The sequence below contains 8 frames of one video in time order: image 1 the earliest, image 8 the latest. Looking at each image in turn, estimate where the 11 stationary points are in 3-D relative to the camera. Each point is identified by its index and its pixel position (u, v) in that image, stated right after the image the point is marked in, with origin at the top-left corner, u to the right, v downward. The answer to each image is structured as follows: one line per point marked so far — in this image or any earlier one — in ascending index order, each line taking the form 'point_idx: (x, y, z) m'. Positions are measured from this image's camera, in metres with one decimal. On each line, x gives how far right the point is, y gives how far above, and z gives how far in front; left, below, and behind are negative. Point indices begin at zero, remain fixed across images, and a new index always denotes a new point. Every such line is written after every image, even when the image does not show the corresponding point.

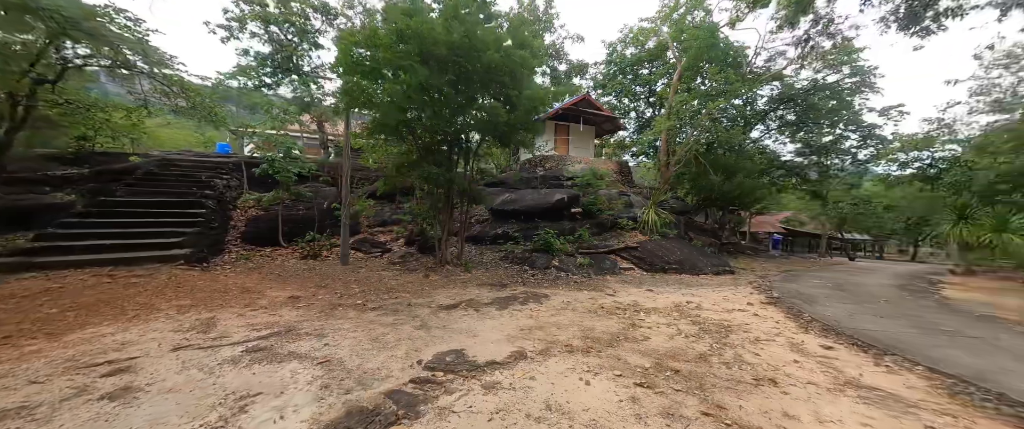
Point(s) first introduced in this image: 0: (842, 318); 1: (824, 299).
0: (+5.5, -1.7, +5.3) m
1: (+6.3, -1.7, +6.4) m
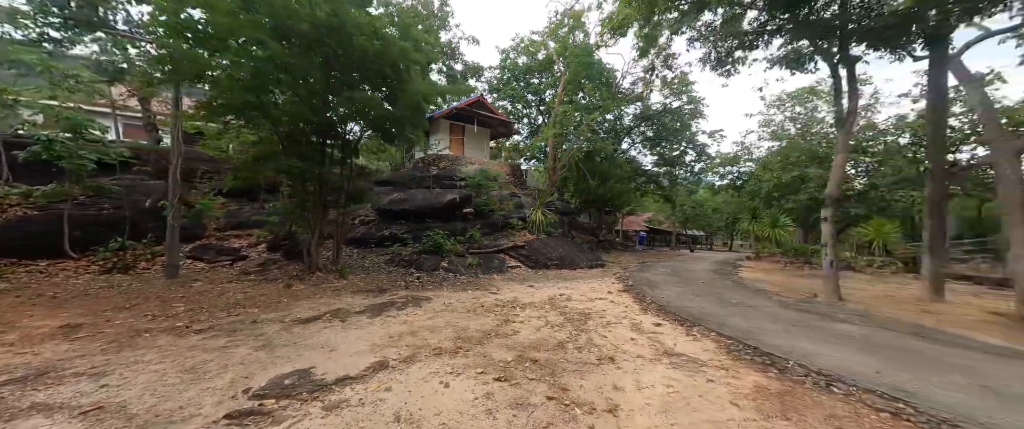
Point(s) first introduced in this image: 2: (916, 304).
0: (+3.2, -1.7, +6.3) m
1: (+3.7, -1.7, +7.7) m
2: (+7.5, -1.7, +6.0) m
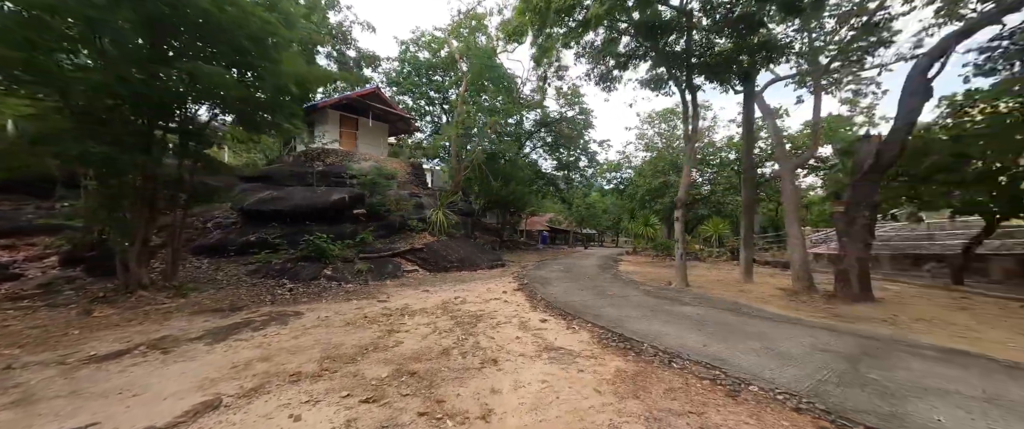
0: (+1.0, -1.7, +6.7) m
1: (+1.1, -1.7, +8.1) m
2: (+5.3, -1.7, +7.5) m
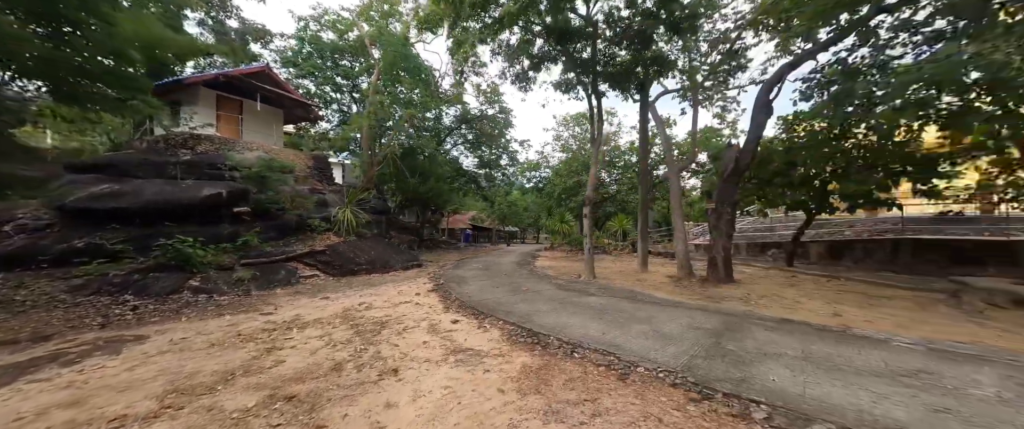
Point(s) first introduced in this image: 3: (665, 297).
0: (-0.8, -1.7, +6.5) m
1: (-1.0, -1.6, +8.0) m
2: (+3.2, -1.6, +8.3) m
3: (+2.9, -1.6, +6.0) m
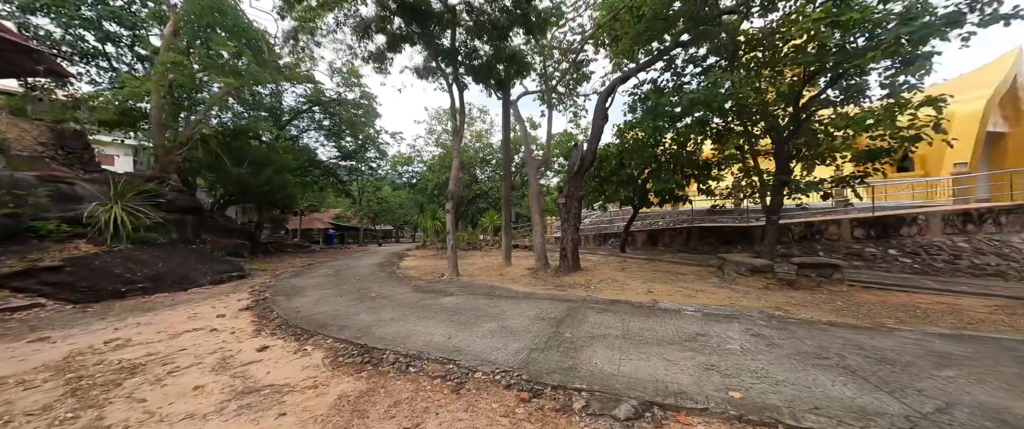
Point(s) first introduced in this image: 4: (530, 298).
0: (-3.5, -1.6, +5.3) m
1: (-4.2, -1.6, +6.5) m
2: (-0.4, -1.5, +8.3) m
3: (+0.2, -1.5, +6.1) m
4: (+0.3, -1.5, +5.5) m
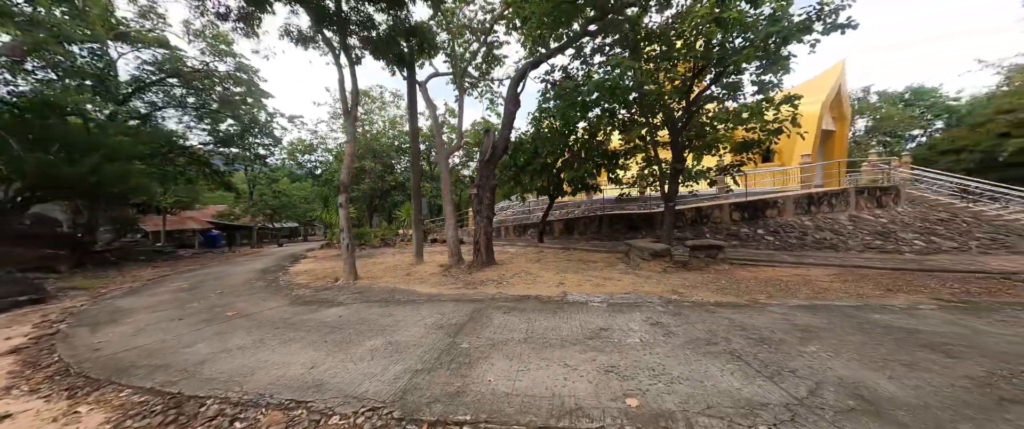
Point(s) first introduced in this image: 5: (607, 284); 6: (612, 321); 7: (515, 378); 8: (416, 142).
0: (-4.9, -1.6, +3.8) m
1: (-5.9, -1.5, +4.9) m
2: (-2.5, -1.3, +7.5) m
3: (-1.5, -1.3, +5.4) m
4: (-1.2, -1.3, +4.9) m
5: (+1.6, -1.2, +5.2) m
6: (+1.1, -1.2, +3.6) m
7: (0.0, -1.4, +2.6) m
8: (-2.6, +2.0, +8.3) m
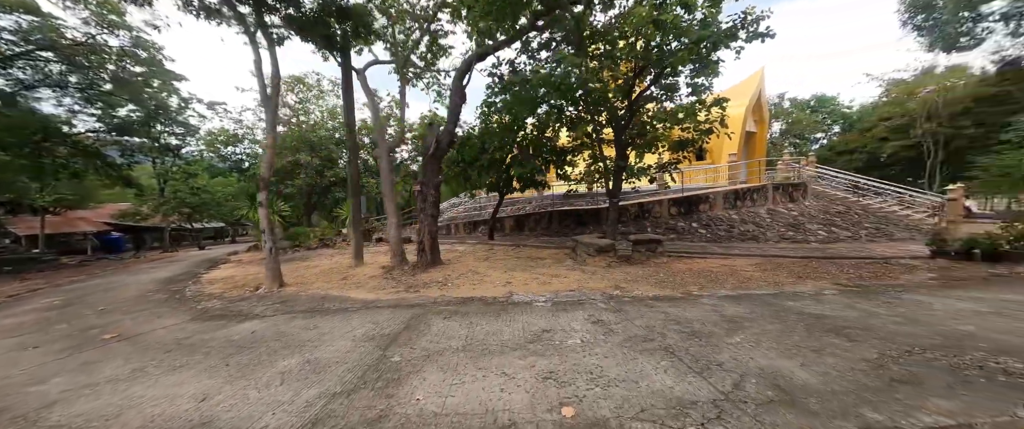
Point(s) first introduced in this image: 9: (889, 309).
0: (-5.5, -1.6, +2.9) m
1: (-6.6, -1.6, +3.8) m
2: (-3.7, -1.3, +6.8) m
3: (-2.4, -1.3, +5.0) m
4: (-2.1, -1.3, +4.5) m
5: (+0.7, -1.1, +5.1) m
6: (+0.5, -1.2, +3.5) m
7: (-0.5, -1.4, +2.4) m
8: (-3.9, +2.0, +7.7) m
9: (+4.0, -1.0, +3.3) m
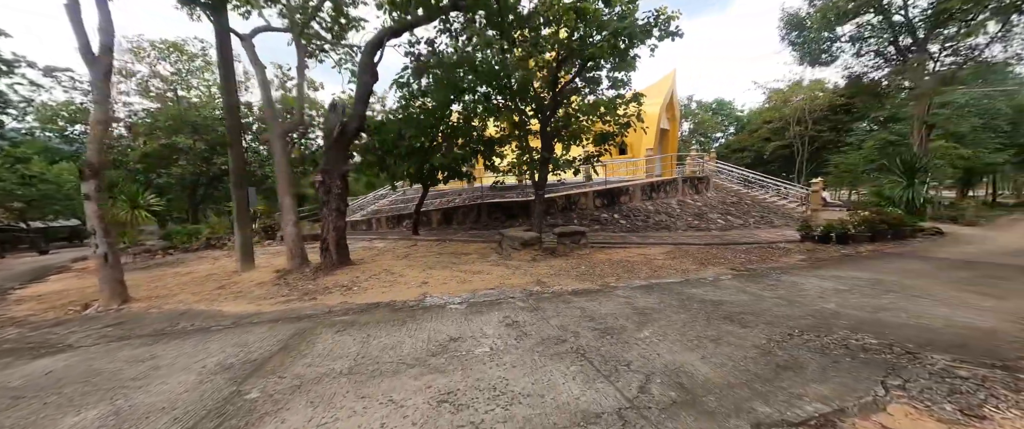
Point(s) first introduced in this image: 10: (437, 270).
0: (-6.2, -1.6, +1.4) m
1: (-7.5, -1.6, +2.1) m
2: (-5.2, -1.2, +5.6) m
3: (-3.6, -1.2, +4.0) m
4: (-3.1, -1.3, +3.6) m
5: (-0.6, -1.0, +4.8) m
6: (-0.5, -1.1, +3.1) m
7: (-1.2, -1.3, +1.8) m
8: (-5.6, +2.2, +6.3) m
9: (+3.0, -0.9, +3.6) m
10: (-1.3, -1.0, +5.5) m
